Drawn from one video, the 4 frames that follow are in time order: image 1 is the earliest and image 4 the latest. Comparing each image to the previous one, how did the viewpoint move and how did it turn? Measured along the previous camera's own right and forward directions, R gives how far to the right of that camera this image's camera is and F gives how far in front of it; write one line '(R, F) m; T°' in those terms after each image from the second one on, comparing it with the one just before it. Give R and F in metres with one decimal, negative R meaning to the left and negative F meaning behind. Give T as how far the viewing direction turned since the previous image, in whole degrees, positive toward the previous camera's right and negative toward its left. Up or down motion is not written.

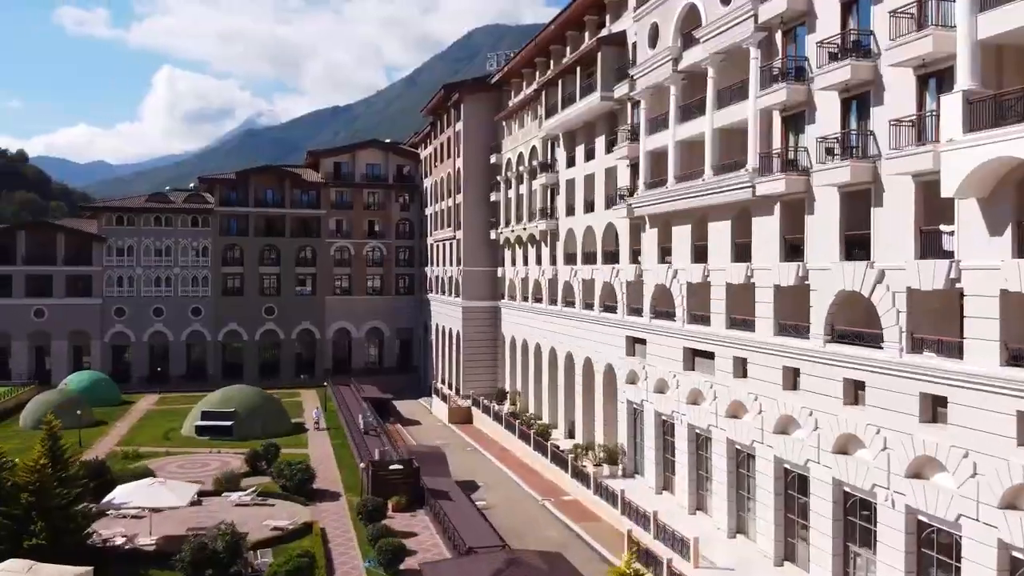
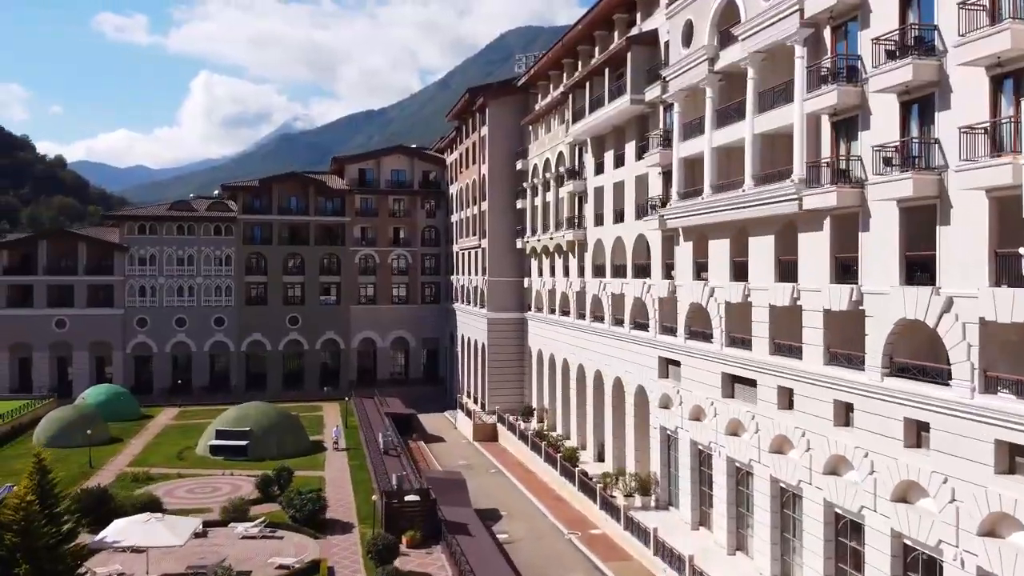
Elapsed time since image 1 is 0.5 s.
(+0.3, +2.2) m; -2°
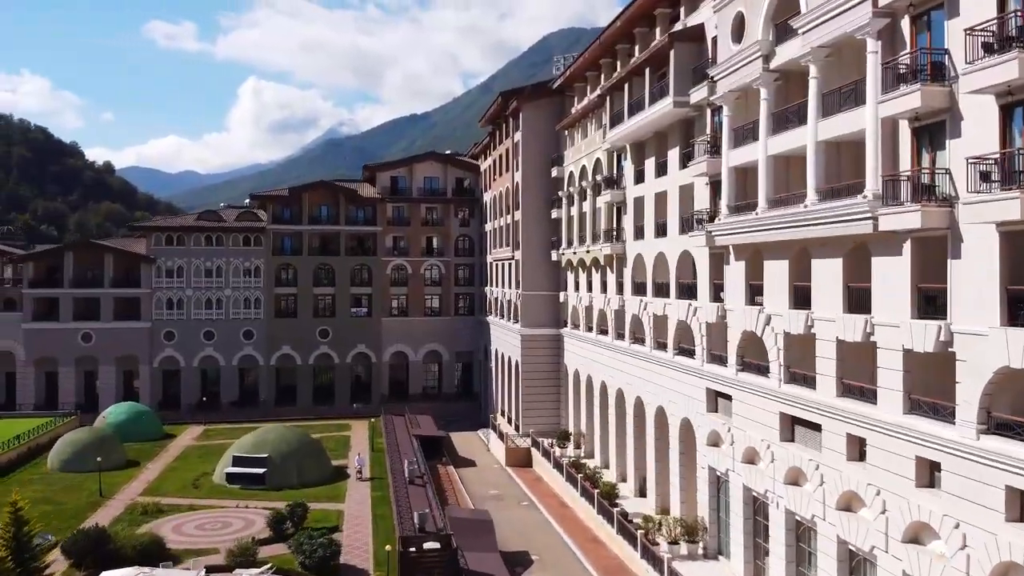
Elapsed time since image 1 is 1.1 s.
(+0.4, +2.9) m; -3°
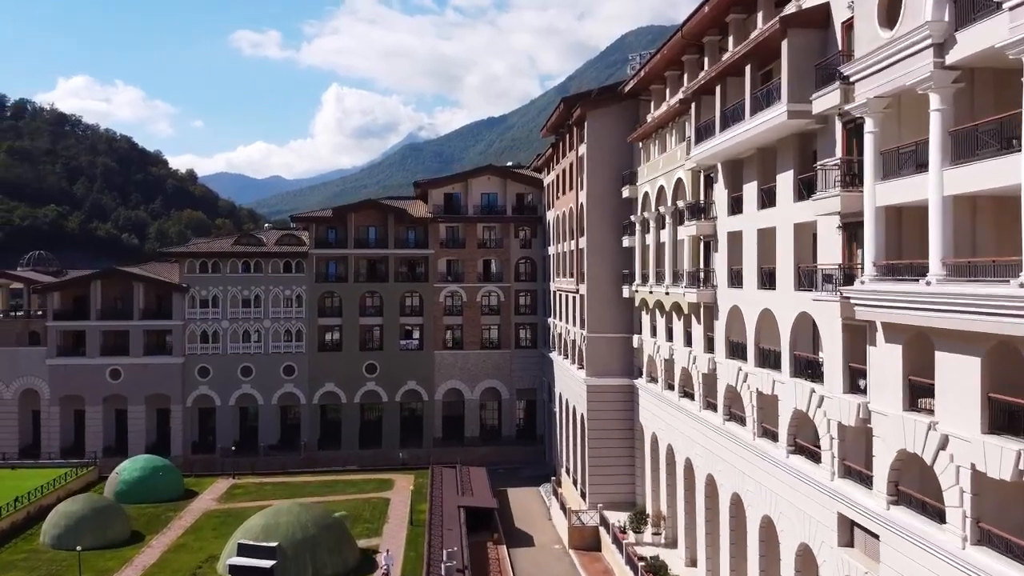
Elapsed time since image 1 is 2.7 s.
(+0.6, +7.6) m; -5°
